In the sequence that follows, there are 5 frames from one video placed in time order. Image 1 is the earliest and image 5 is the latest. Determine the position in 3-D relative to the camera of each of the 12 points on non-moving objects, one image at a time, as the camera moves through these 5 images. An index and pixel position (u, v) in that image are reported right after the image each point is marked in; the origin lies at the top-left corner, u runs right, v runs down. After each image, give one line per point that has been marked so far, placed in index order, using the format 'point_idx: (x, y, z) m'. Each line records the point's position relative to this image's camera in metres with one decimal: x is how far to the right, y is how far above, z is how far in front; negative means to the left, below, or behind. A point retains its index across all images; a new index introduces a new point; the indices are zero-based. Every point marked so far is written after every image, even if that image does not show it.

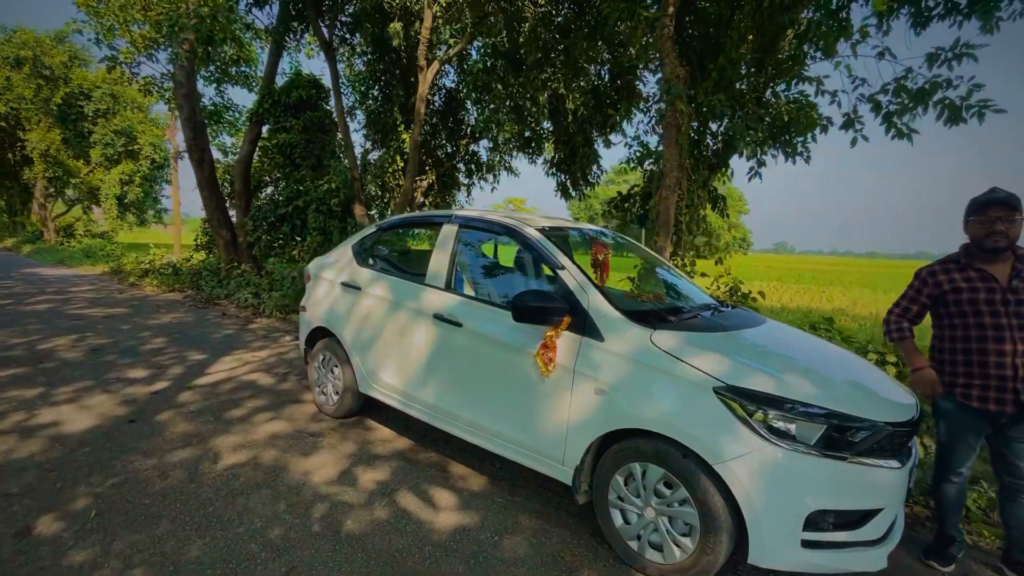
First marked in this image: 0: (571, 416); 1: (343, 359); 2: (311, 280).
0: (+0.3, -0.7, +3.0) m
1: (-1.4, -0.6, +4.5) m
2: (-1.8, +0.1, +4.9) m
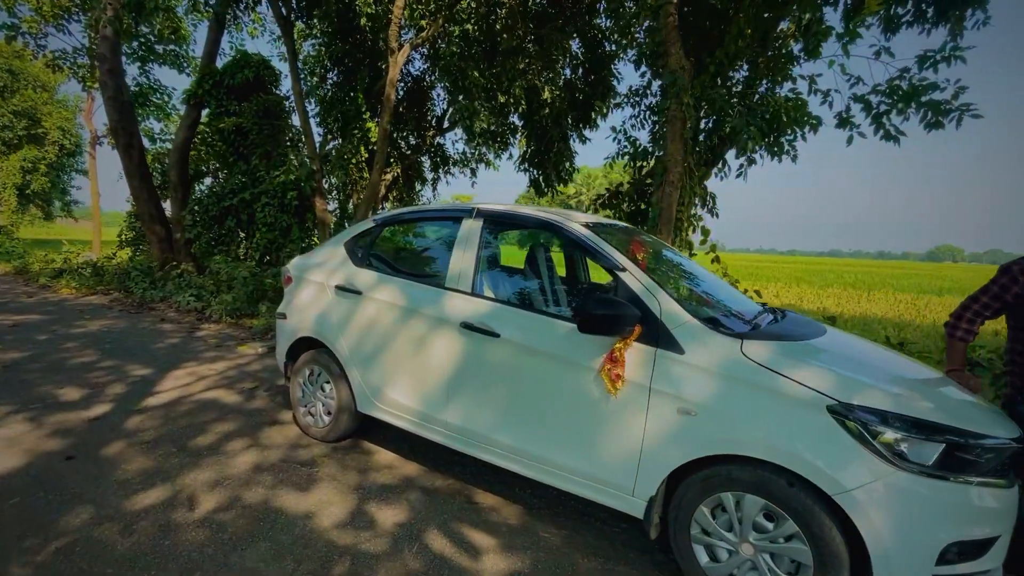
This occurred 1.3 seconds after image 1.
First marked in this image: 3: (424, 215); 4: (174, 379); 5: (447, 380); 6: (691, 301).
0: (+0.6, -0.7, +2.6) m
1: (-1.2, -0.6, +3.9) m
2: (-1.7, 0.0, +4.2) m
3: (-0.6, +0.5, +3.8) m
4: (-3.3, -0.9, +5.4) m
5: (-0.4, -0.5, +3.3) m
6: (+0.8, -0.1, +2.7) m
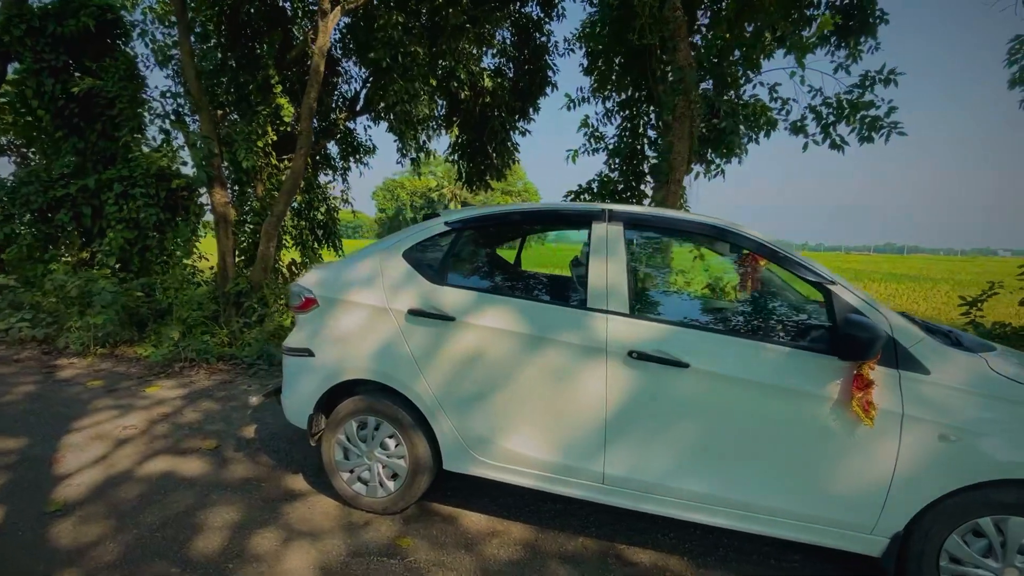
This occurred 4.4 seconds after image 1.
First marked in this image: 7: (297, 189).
0: (+1.6, -0.8, +2.3) m
1: (-0.6, -0.7, +3.0) m
2: (-1.1, -0.1, +3.1) m
3: (+0.1, +0.4, +3.0) m
4: (-2.9, -1.1, +3.7) m
5: (+0.4, -0.6, +2.7) m
6: (+1.8, -0.2, +2.5) m
7: (-2.6, +1.2, +6.5) m
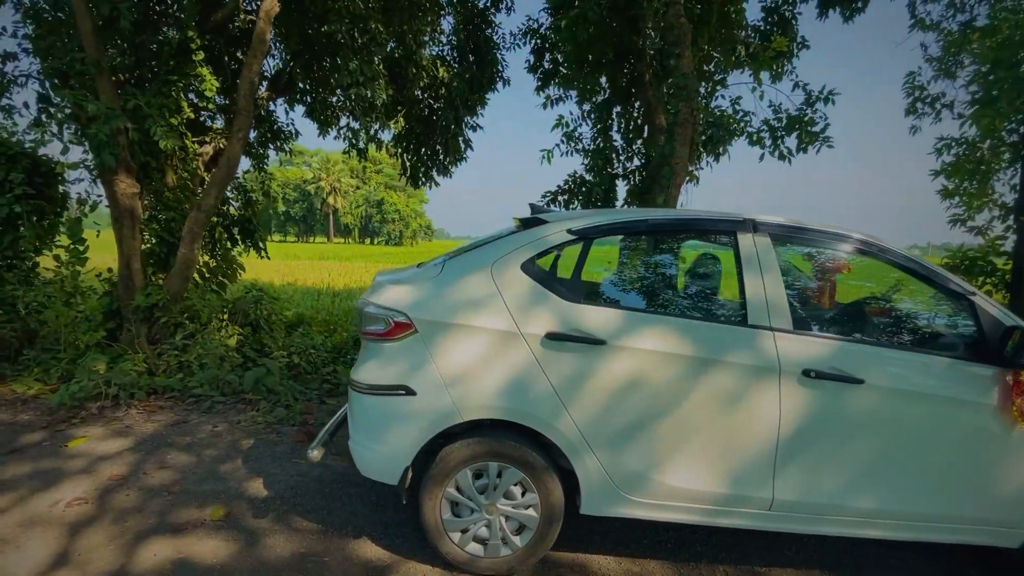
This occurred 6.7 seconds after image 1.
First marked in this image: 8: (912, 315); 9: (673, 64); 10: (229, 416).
0: (+2.4, -0.8, +2.5) m
1: (+0.1, -0.8, +2.5) m
2: (-0.4, -0.2, +2.5) m
3: (+0.7, +0.3, +2.7) m
4: (-2.3, -1.2, +2.6) m
5: (+1.2, -0.7, +2.5) m
6: (+2.5, -0.2, +2.7) m
7: (-2.8, +1.1, +5.4) m
8: (+2.0, -0.1, +2.7) m
9: (+1.5, +2.1, +5.2) m
10: (-2.1, -1.0, +4.2) m
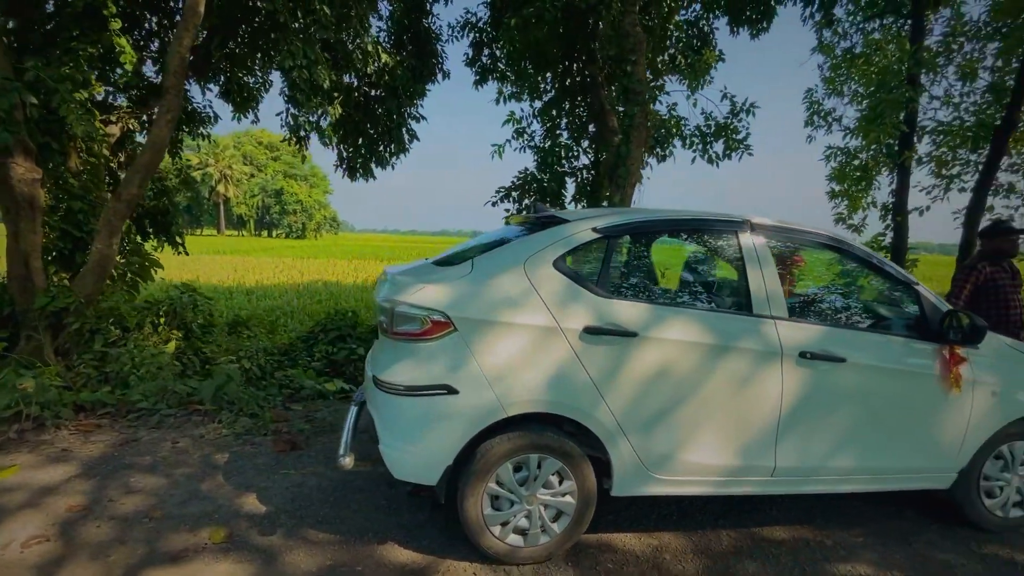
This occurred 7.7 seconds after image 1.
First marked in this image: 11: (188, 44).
0: (+2.6, -0.8, +3.1) m
1: (+0.3, -0.8, +2.7) m
2: (-0.2, -0.2, +2.5) m
3: (+0.8, +0.3, +3.0) m
4: (-2.1, -1.3, +2.2) m
5: (+1.4, -0.7, +2.8) m
6: (+2.6, -0.2, +3.3) m
7: (-3.2, +1.1, +4.8) m
8: (+2.1, -0.1, +3.2) m
9: (+1.0, +2.2, +5.5) m
10: (-2.2, -1.0, +3.8) m
11: (-2.8, +2.1, +4.7) m
